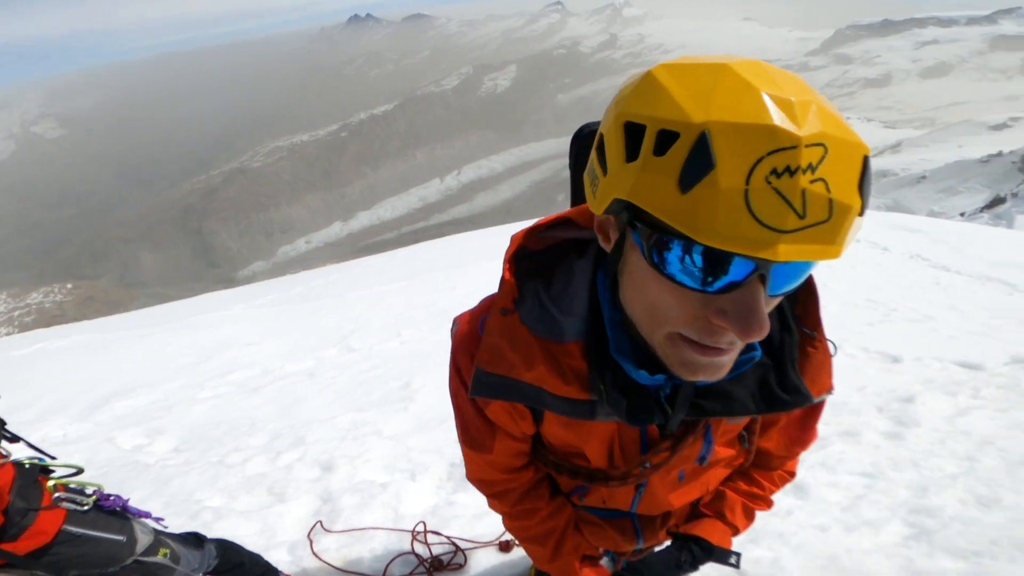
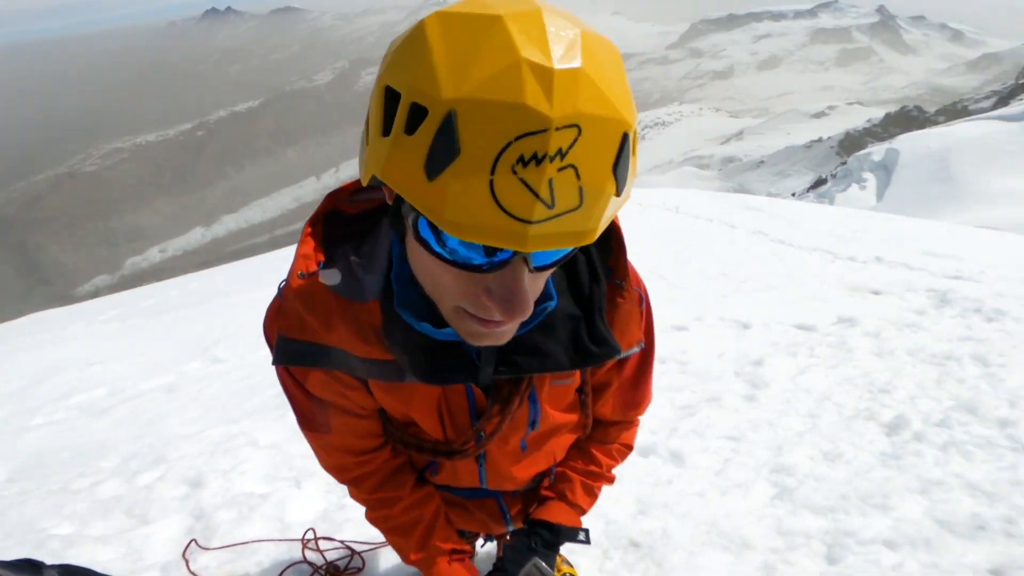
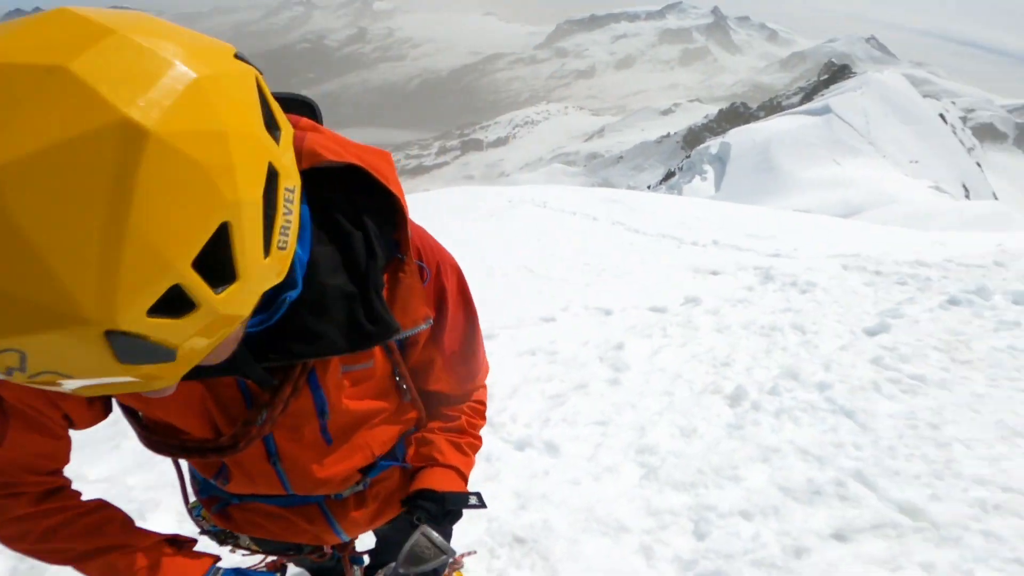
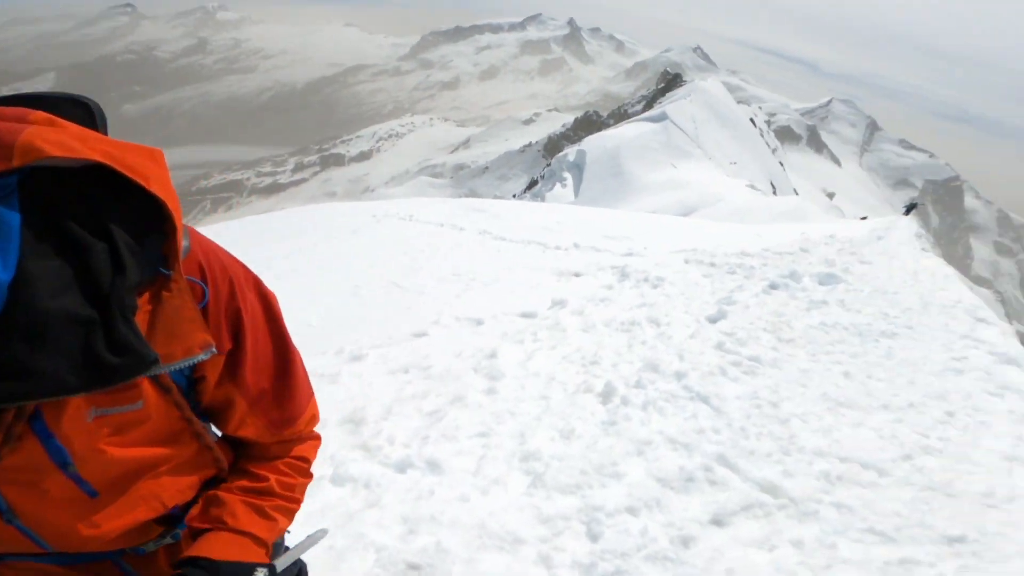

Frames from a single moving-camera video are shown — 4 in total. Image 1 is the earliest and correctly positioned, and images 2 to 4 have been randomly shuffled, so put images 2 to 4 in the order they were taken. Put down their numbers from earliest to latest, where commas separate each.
2, 3, 4
